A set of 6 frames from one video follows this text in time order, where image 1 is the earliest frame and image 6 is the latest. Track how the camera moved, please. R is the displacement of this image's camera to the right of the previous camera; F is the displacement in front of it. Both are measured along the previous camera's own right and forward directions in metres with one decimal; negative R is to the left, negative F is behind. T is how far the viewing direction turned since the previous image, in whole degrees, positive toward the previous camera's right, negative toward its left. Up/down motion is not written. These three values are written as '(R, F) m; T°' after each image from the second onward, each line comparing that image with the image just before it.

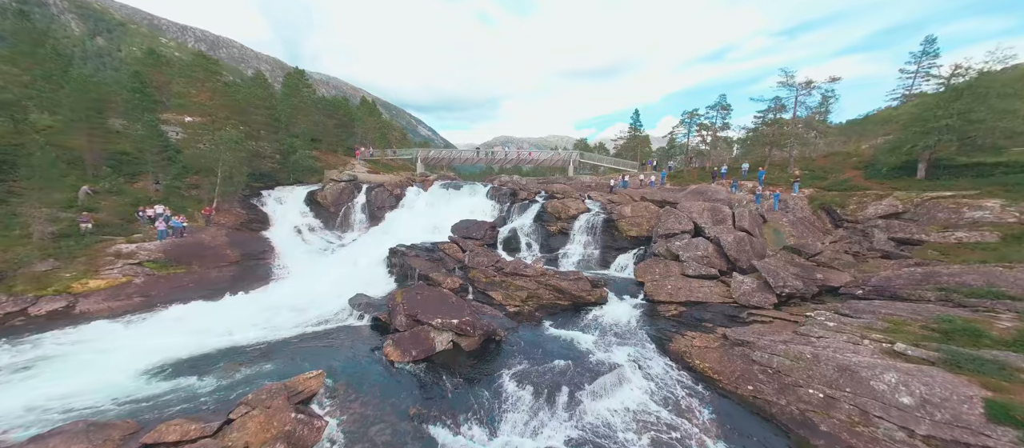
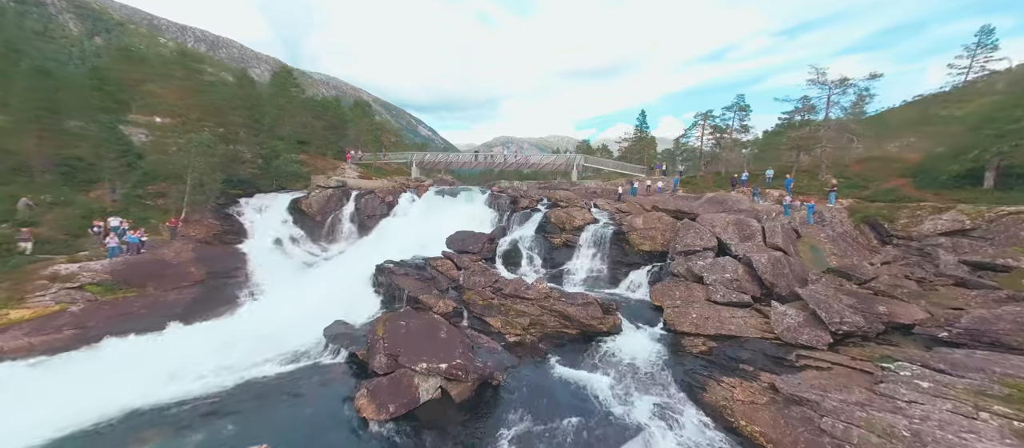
(0.0, +2.5) m; 0°
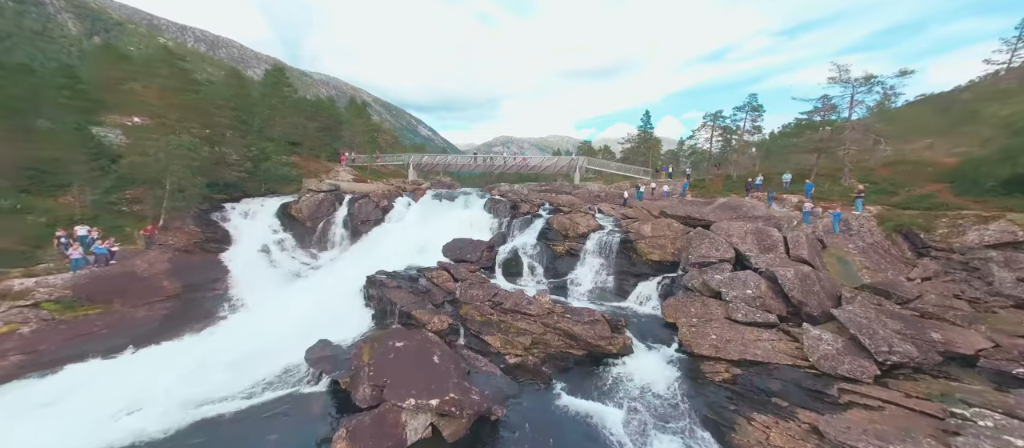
(0.0, +1.5) m; 0°
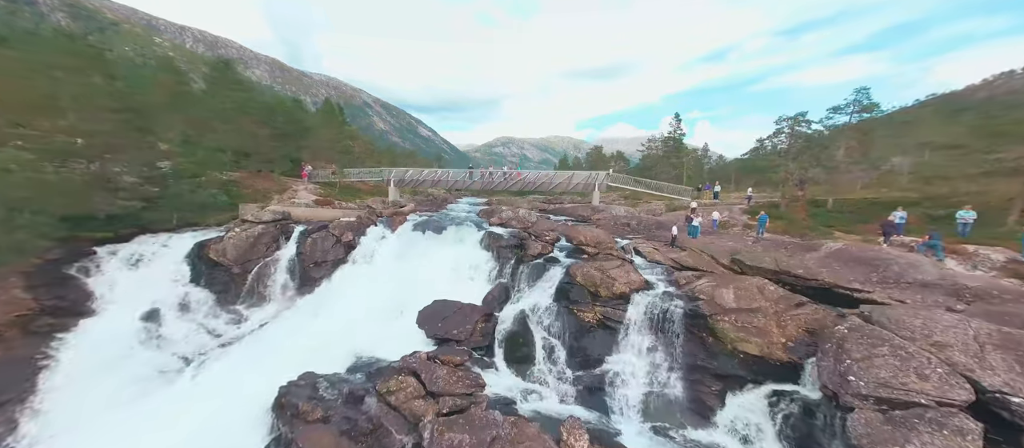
(-0.3, +8.7) m; 0°
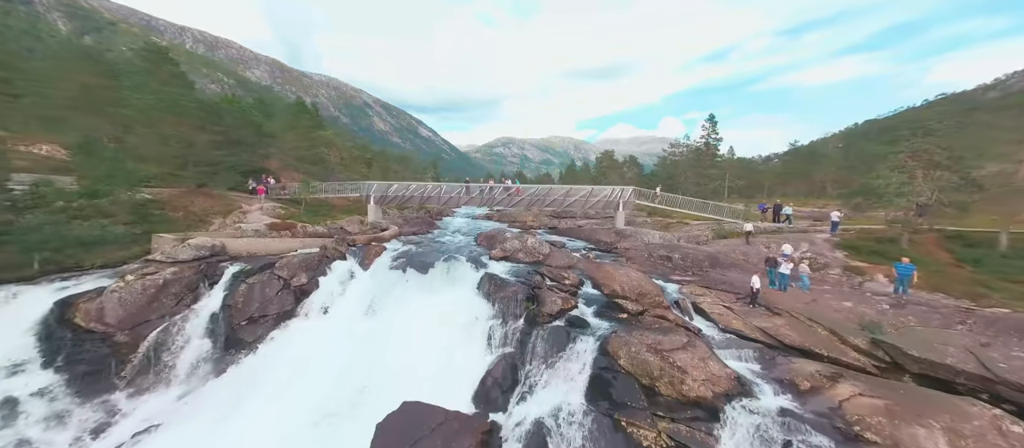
(-0.4, +7.1) m; 0°
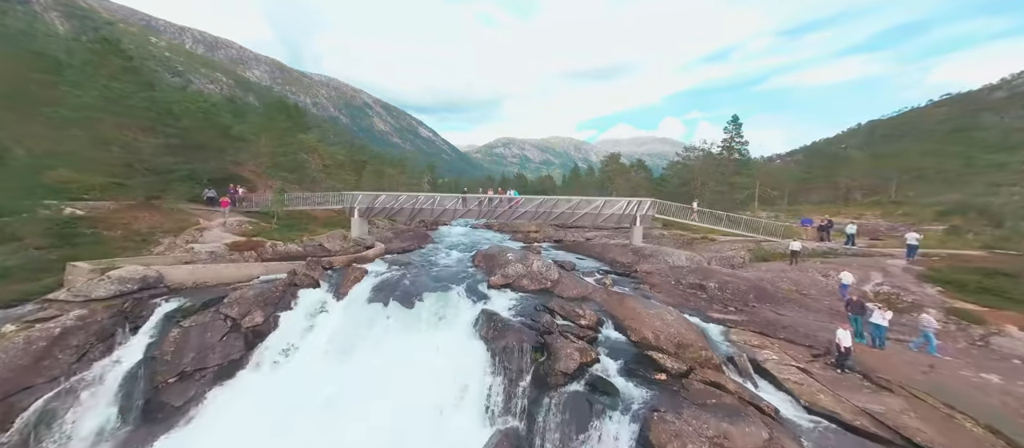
(-0.2, +4.1) m; 0°
